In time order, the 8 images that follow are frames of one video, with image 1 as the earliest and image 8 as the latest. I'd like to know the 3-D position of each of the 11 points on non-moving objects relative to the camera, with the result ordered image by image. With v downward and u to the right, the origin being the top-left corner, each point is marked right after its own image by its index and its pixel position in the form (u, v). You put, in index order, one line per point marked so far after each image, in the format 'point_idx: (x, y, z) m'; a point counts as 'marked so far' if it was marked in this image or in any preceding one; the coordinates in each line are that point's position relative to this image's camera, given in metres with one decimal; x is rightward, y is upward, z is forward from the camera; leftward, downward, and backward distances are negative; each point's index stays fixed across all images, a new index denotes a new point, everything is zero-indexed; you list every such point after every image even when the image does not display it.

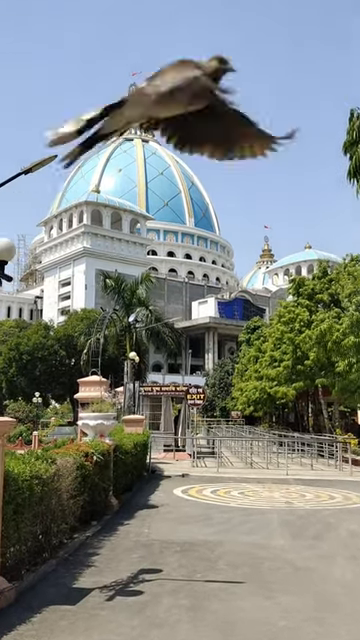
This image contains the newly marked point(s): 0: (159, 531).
0: (-0.3, -3.2, +9.8) m
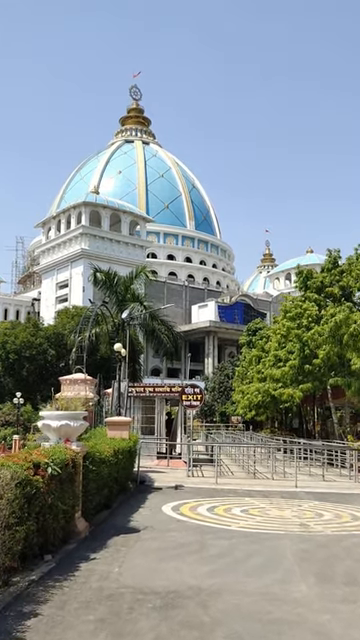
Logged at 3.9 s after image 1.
0: (-0.5, -2.8, +7.1) m
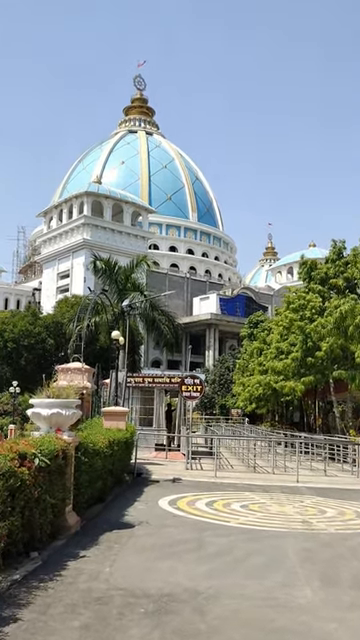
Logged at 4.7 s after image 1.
0: (-0.5, -2.6, +6.6) m
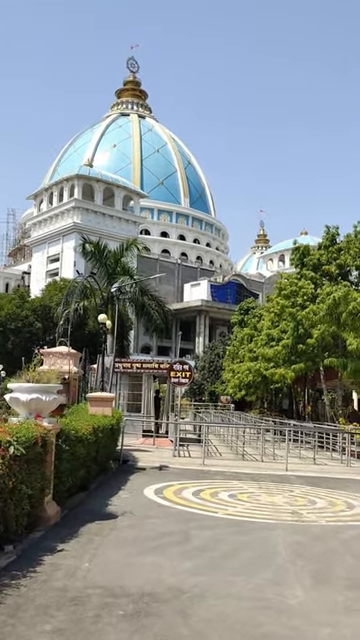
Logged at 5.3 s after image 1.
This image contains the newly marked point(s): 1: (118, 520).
0: (-0.7, -2.4, +6.2) m
1: (-0.8, -2.7, +8.8) m
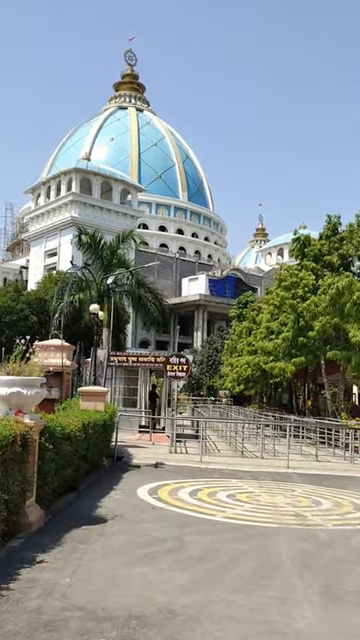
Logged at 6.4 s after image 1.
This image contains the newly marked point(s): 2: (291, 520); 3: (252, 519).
0: (-0.8, -2.2, +5.5) m
1: (-0.9, -2.6, +8.1) m
2: (+1.6, -2.8, +9.1) m
3: (+1.0, -2.8, +9.0) m
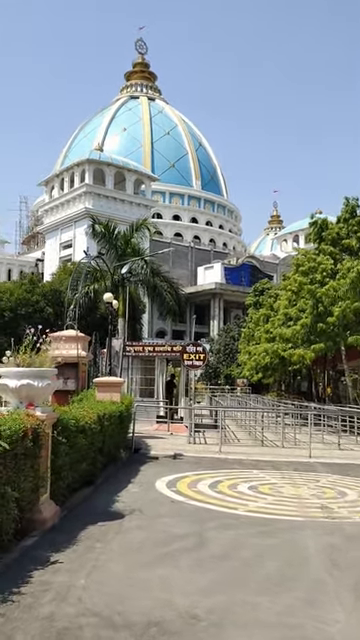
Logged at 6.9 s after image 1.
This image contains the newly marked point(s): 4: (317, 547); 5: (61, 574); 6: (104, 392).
0: (-0.6, -2.1, +5.2) m
1: (-0.7, -2.4, +7.8) m
2: (+1.8, -2.6, +8.7) m
3: (+1.3, -2.6, +8.6) m
4: (+1.4, -2.4, +6.7) m
5: (-1.0, -2.1, +5.5) m
6: (-1.6, -1.5, +13.8) m
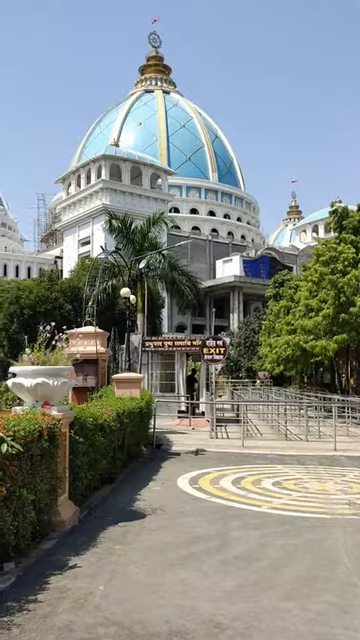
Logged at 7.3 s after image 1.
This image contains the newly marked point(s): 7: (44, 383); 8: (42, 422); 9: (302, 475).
0: (-0.4, -2.1, +5.0) m
1: (-0.4, -2.3, +7.5) m
2: (+2.1, -2.5, +8.4) m
3: (+1.6, -2.4, +8.3) m
4: (+1.7, -2.3, +6.4) m
5: (-0.8, -2.1, +5.3) m
6: (-1.2, -1.4, +13.6) m
7: (-1.5, -0.7, +7.1) m
8: (-1.4, -1.0, +6.4) m
9: (+2.1, -2.7, +11.4) m
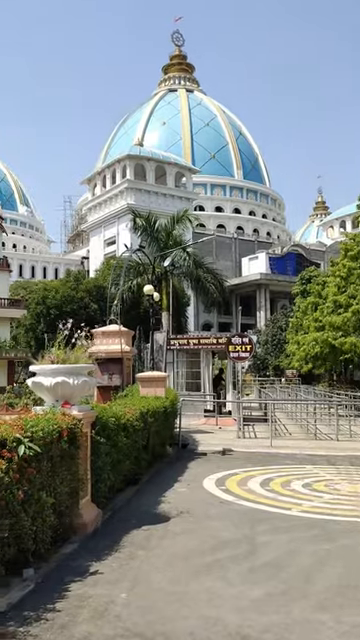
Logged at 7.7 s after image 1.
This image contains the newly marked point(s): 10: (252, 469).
0: (-0.2, -2.0, +4.7) m
1: (-0.1, -2.3, +7.3) m
2: (+2.5, -2.4, +8.1) m
3: (+1.9, -2.4, +8.0) m
4: (+1.9, -2.2, +6.1) m
5: (-0.6, -2.1, +5.0) m
6: (-0.7, -1.4, +13.4) m
7: (-1.2, -0.7, +6.9) m
8: (-1.1, -1.0, +6.2) m
9: (+2.6, -2.6, +11.0) m
10: (+1.3, -2.7, +11.7) m
